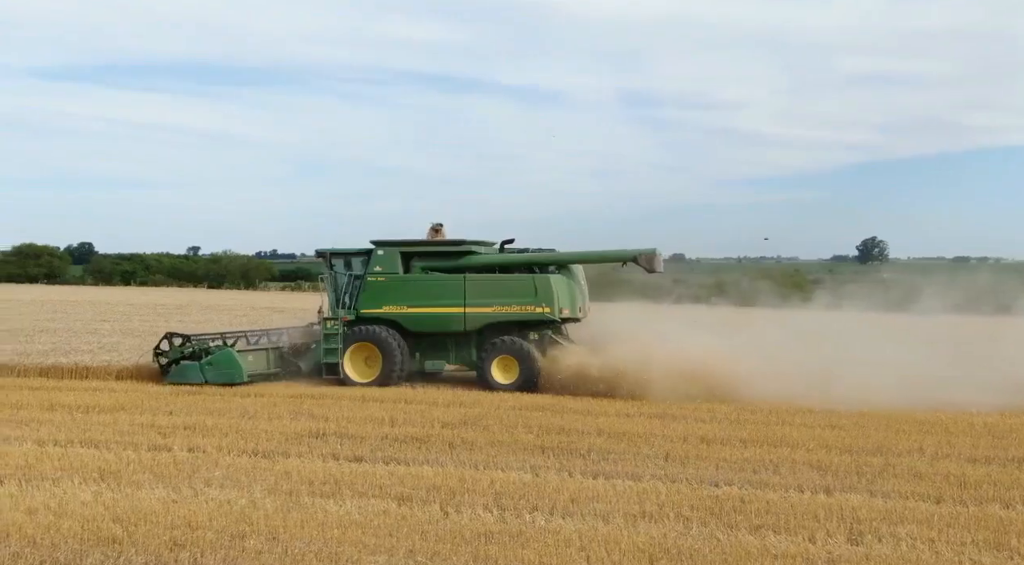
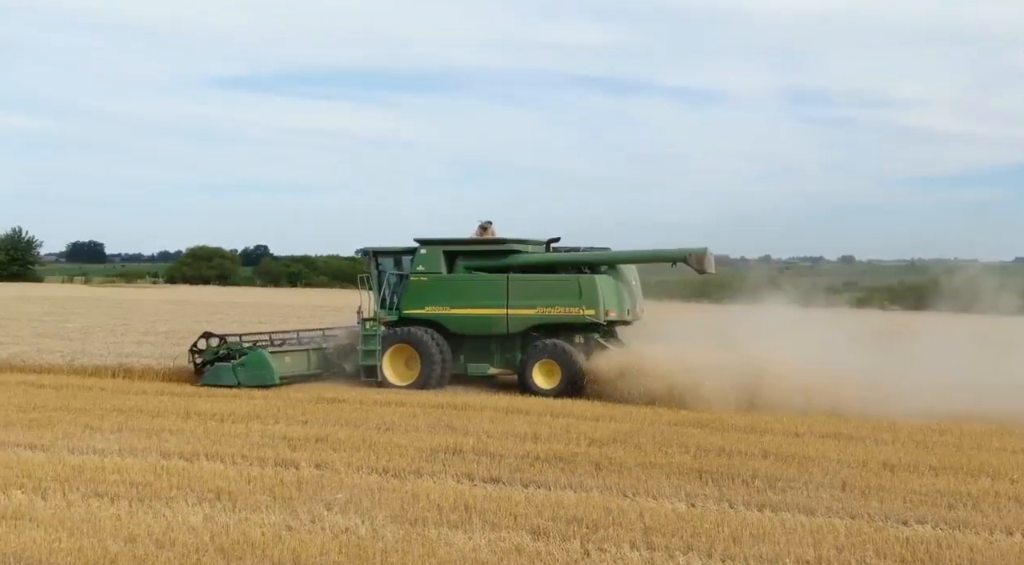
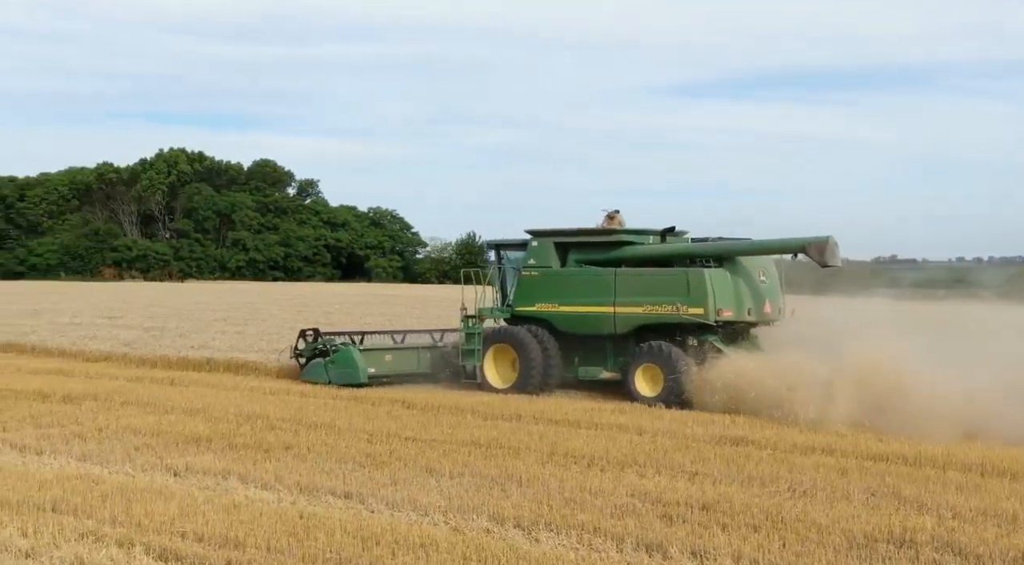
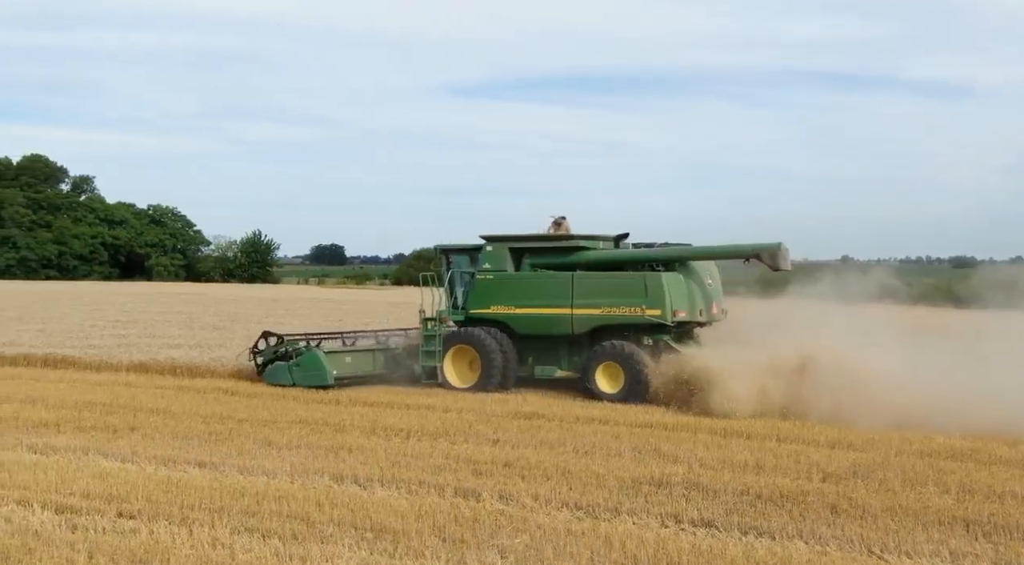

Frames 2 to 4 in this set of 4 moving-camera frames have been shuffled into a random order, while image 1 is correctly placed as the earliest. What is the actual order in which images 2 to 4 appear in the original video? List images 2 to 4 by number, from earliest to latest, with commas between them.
2, 4, 3
